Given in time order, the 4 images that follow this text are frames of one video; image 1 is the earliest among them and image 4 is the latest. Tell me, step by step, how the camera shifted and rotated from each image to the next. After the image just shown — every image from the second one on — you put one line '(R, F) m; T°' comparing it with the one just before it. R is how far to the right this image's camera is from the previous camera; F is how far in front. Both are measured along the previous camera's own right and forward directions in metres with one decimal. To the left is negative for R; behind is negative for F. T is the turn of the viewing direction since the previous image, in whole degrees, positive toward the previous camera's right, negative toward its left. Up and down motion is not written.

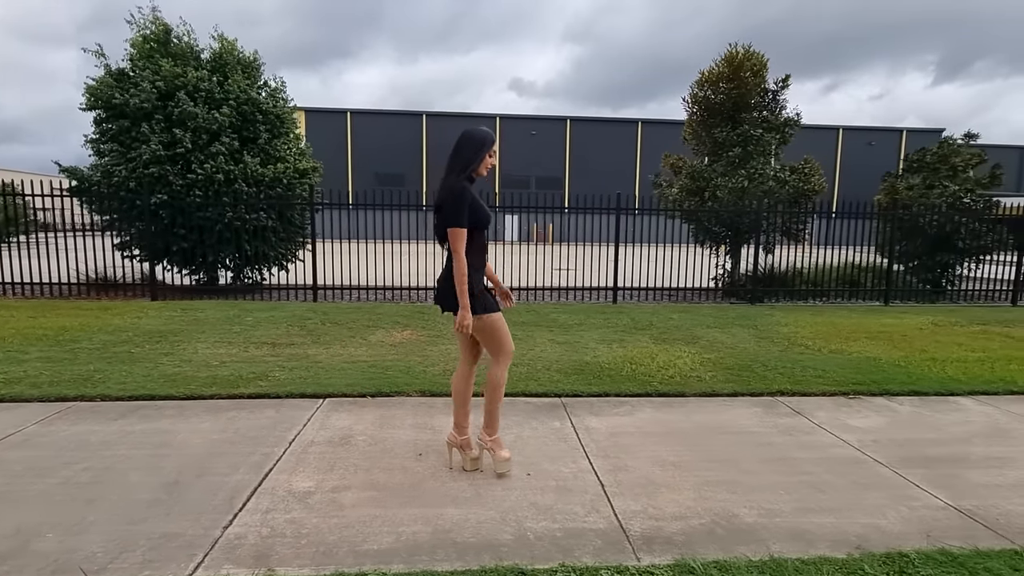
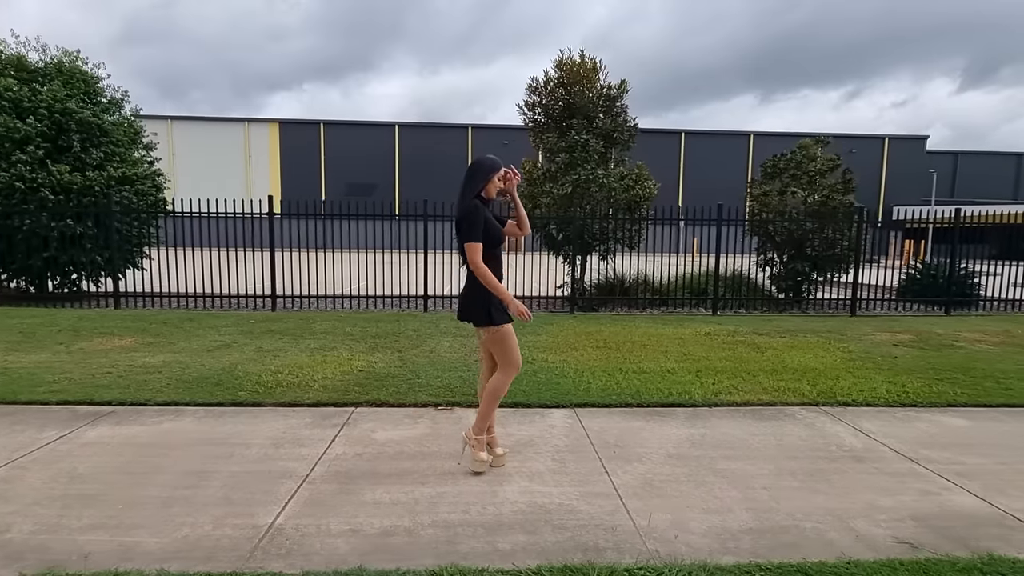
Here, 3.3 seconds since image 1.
(+4.7, +0.2) m; -2°
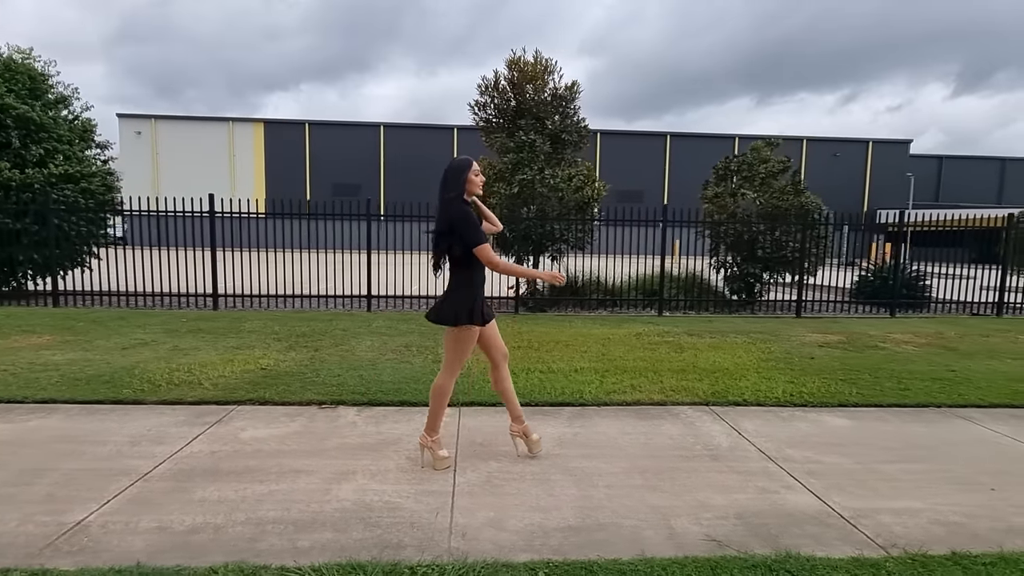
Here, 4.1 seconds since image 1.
(+1.2, 0.0) m; 0°
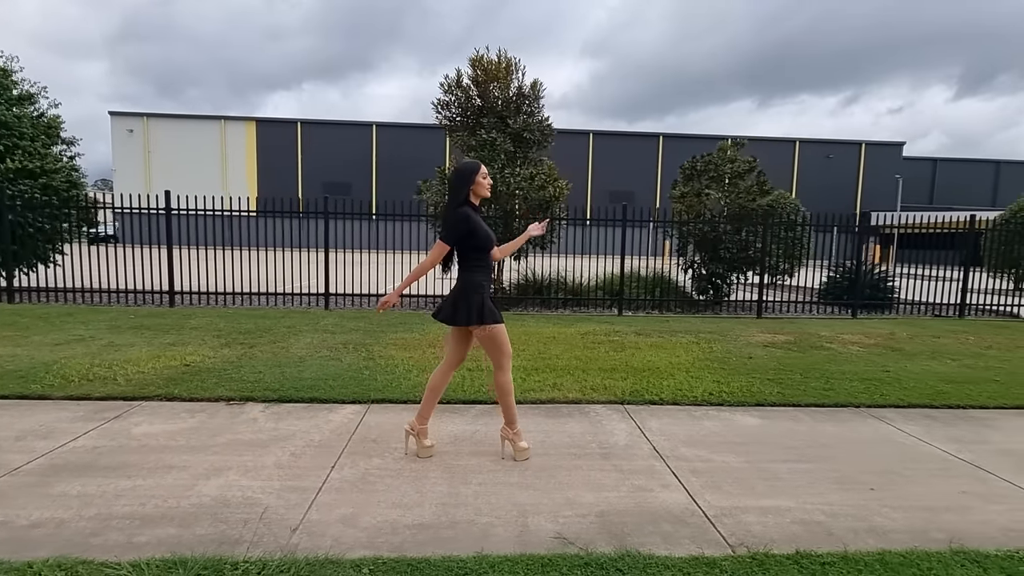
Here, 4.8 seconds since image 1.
(+1.0, 0.0) m; 0°
